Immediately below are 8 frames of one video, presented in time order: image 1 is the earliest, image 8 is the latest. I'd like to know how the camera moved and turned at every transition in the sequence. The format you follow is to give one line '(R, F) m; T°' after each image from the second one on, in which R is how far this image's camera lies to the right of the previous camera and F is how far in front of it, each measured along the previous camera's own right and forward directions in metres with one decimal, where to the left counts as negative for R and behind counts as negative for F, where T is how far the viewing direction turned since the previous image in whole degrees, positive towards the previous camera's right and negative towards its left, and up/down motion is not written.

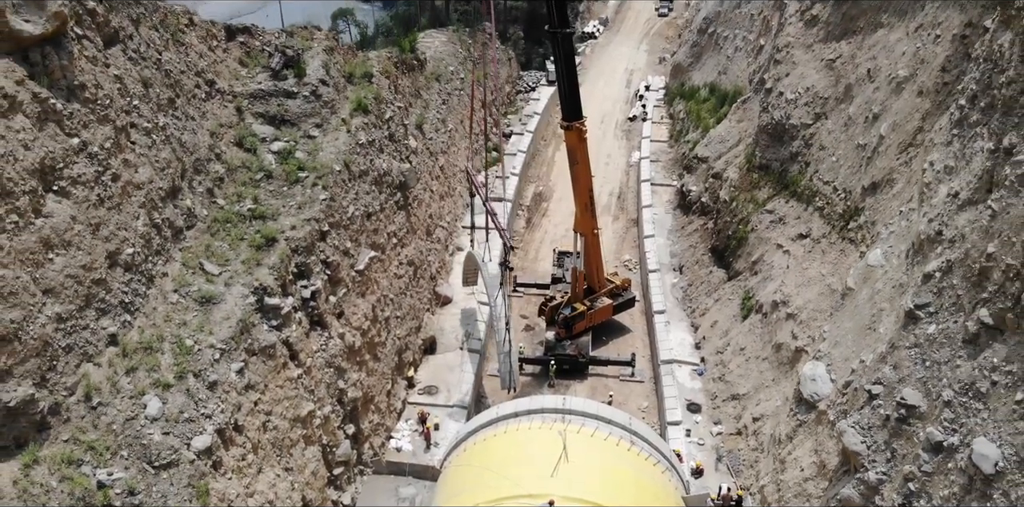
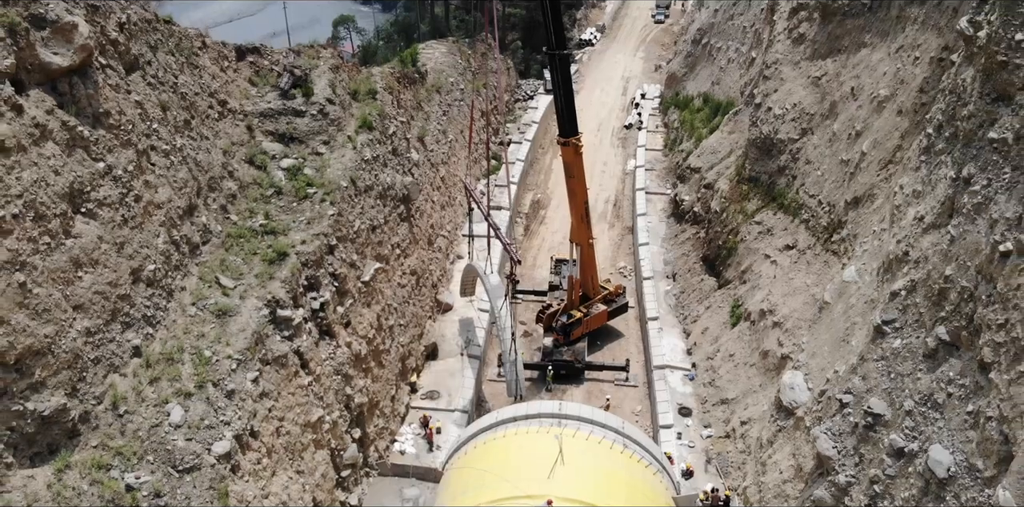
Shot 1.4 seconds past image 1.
(0.0, -0.5) m; 0°
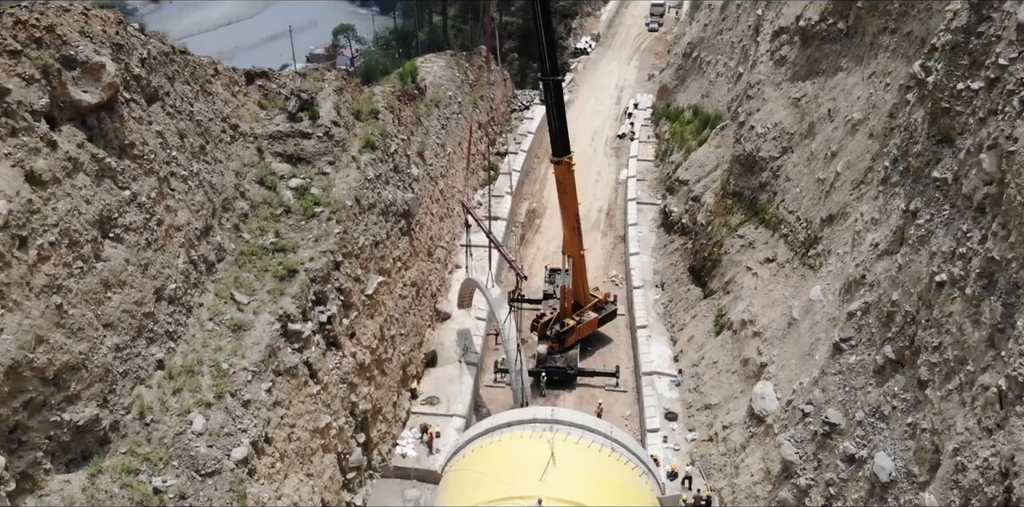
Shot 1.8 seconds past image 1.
(0.0, -0.7) m; 0°
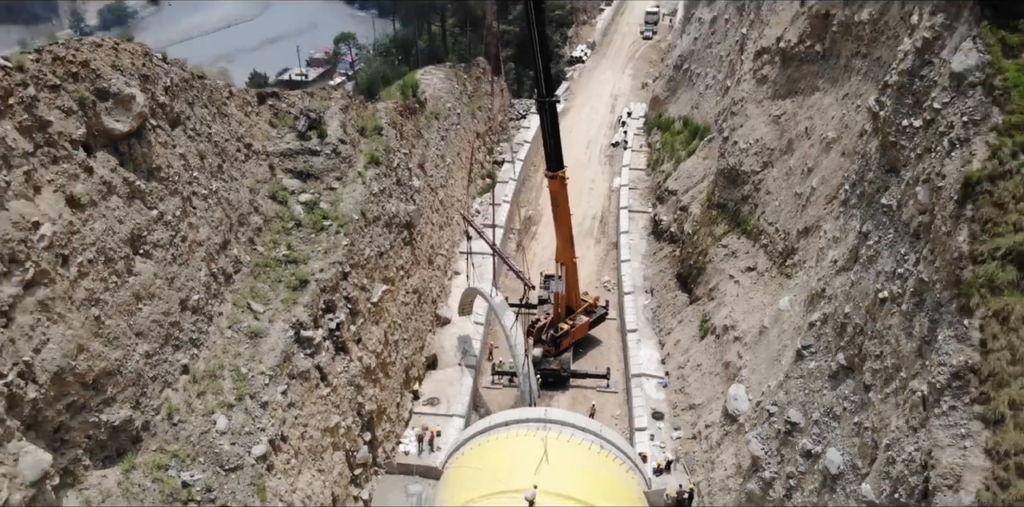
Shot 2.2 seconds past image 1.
(0.0, -0.8) m; 0°
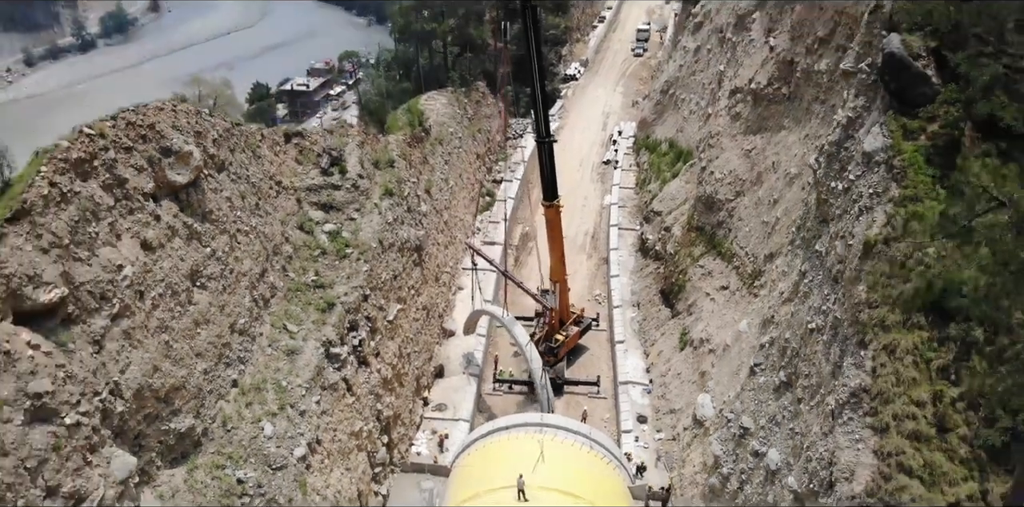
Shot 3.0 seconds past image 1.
(-0.1, -1.7) m; 0°
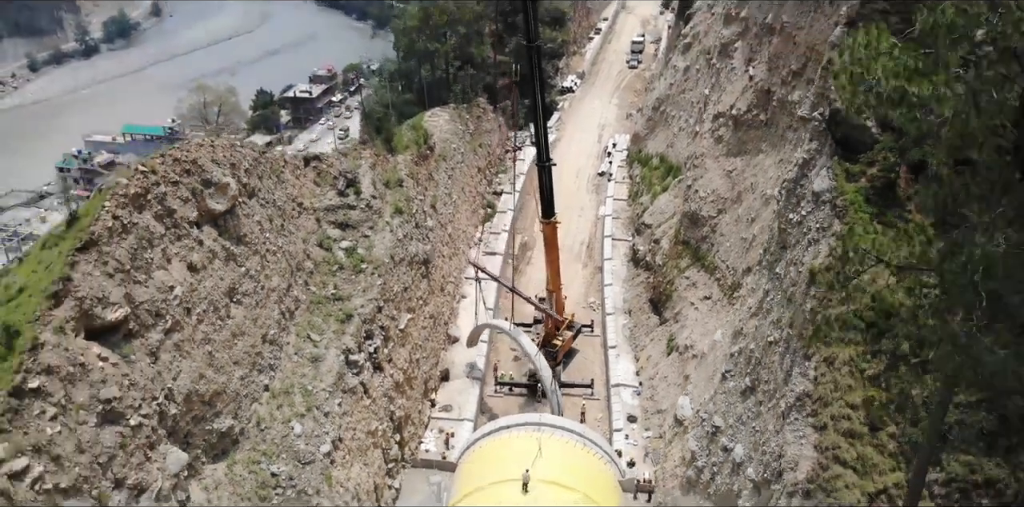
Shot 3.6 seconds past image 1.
(0.0, -1.4) m; 0°
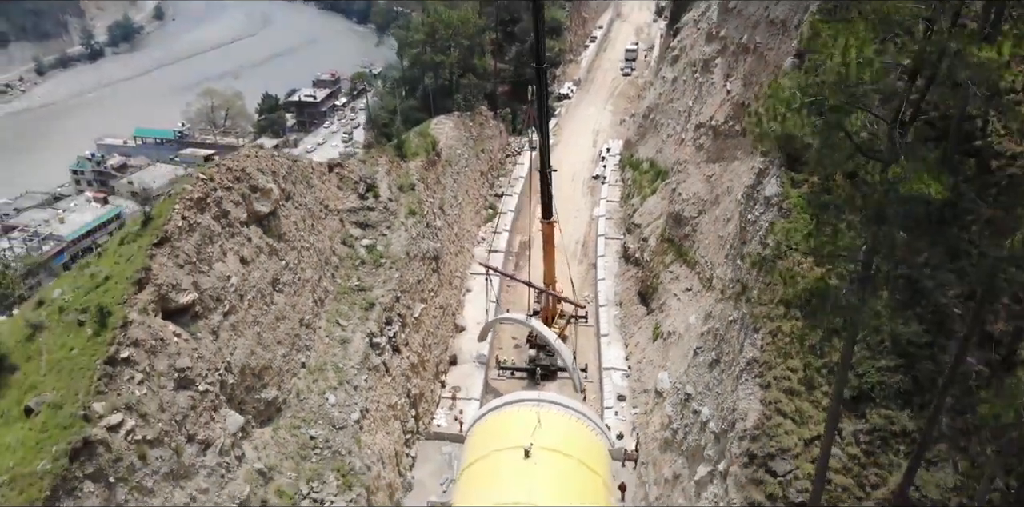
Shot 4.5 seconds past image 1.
(-0.1, -2.0) m; 0°
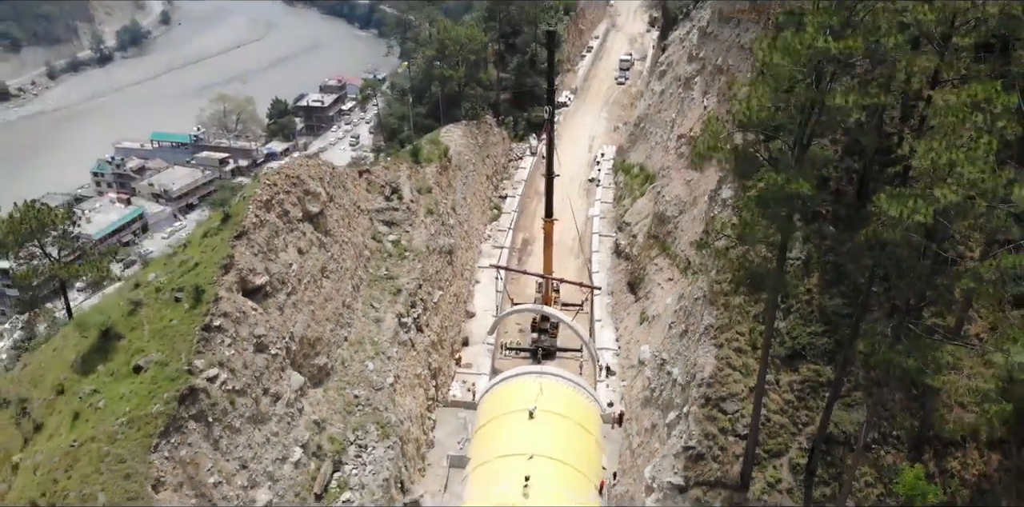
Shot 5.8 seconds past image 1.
(-0.3, -3.0) m; 0°
